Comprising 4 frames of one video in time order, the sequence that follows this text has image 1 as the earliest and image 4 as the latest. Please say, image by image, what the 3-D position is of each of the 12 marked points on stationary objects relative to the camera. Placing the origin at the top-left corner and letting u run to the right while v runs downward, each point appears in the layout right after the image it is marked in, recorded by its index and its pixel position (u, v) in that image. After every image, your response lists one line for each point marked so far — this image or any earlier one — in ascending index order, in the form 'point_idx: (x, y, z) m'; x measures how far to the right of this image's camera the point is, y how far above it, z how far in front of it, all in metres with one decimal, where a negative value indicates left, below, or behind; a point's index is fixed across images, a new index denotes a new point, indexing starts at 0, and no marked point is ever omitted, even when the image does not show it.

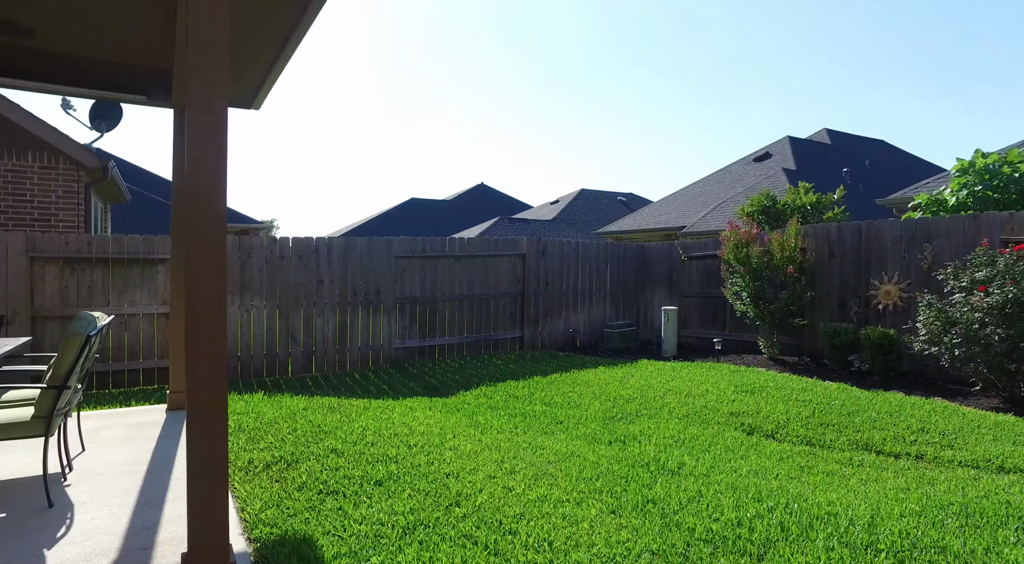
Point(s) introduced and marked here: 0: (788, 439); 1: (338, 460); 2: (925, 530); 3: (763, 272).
0: (+2.1, -1.2, +4.7) m
1: (-0.9, -1.0, +3.4) m
2: (+1.9, -1.1, +2.9) m
3: (+3.2, +0.1, +7.7) m
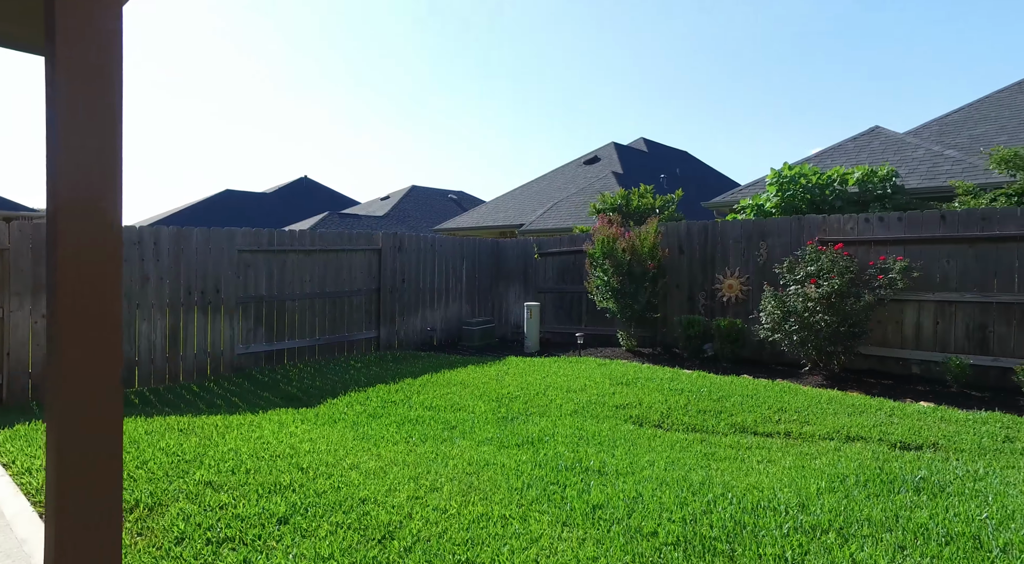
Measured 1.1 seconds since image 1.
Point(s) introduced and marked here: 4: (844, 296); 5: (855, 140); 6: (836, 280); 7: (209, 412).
0: (+1.3, -1.1, +4.8) m
1: (-1.3, -0.9, +2.7) m
2: (+1.6, -1.1, +3.0) m
3: (+1.4, +0.2, +8.0) m
4: (+3.4, -0.1, +6.3) m
5: (+6.9, +2.8, +12.6) m
6: (+3.3, 0.0, +6.3) m
7: (-2.2, -1.0, +4.6) m
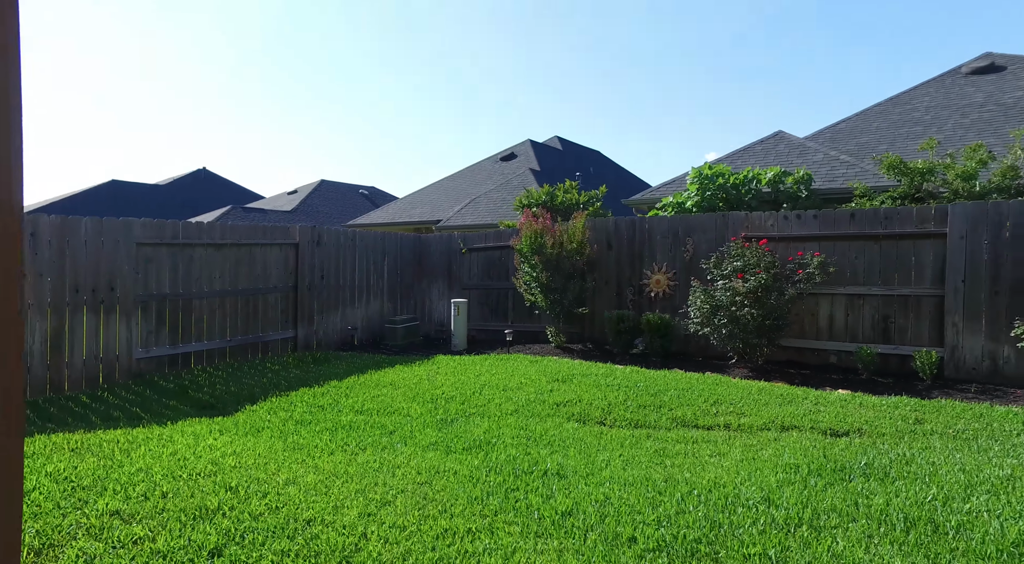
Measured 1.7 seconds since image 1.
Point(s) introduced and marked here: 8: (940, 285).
0: (+0.8, -1.1, +4.7) m
1: (-1.4, -0.9, +2.3) m
2: (+1.4, -1.0, +3.0) m
3: (+0.5, +0.3, +7.9) m
4: (+2.7, -0.1, +6.5) m
5: (+5.2, +2.9, +13.3) m
6: (+2.6, +0.1, +6.5) m
7: (-2.6, -0.9, +4.1) m
8: (+4.4, 0.0, +6.4) m
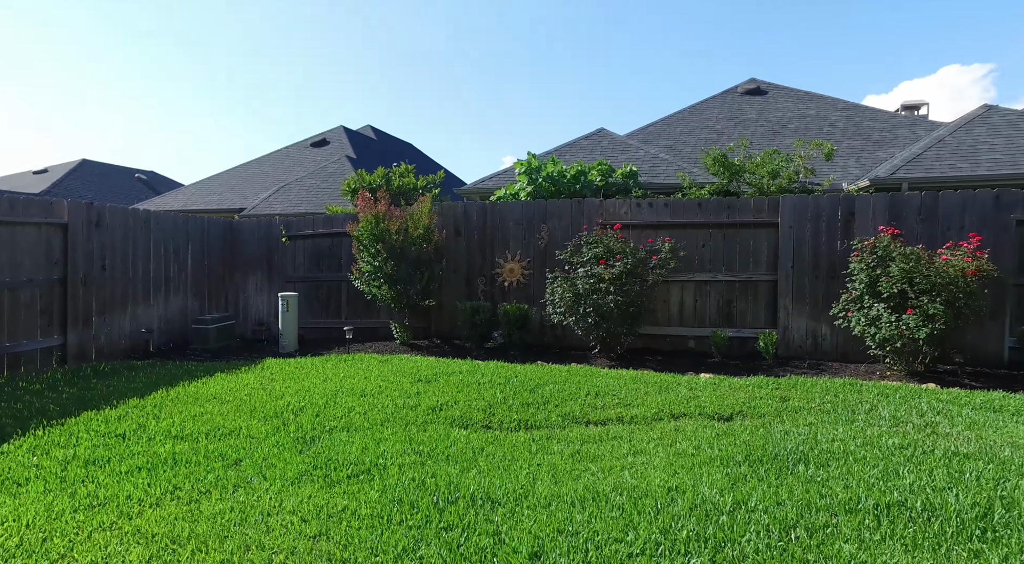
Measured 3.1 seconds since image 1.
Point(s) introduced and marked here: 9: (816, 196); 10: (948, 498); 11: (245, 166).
0: (0.0, -1.0, +4.1) m
1: (-1.4, -0.8, +1.2) m
2: (+1.1, -0.9, +2.7) m
3: (-1.3, +0.4, +7.1) m
4: (+1.2, +0.1, +6.4) m
5: (+1.6, +3.1, +13.6) m
6: (+1.1, +0.2, +6.3) m
7: (-3.1, -0.8, +2.5) m
8: (+2.8, +0.1, +6.8) m
9: (+3.3, +0.9, +6.7) m
10: (+1.8, -0.9, +2.6) m
11: (-7.6, +3.3, +17.9) m
